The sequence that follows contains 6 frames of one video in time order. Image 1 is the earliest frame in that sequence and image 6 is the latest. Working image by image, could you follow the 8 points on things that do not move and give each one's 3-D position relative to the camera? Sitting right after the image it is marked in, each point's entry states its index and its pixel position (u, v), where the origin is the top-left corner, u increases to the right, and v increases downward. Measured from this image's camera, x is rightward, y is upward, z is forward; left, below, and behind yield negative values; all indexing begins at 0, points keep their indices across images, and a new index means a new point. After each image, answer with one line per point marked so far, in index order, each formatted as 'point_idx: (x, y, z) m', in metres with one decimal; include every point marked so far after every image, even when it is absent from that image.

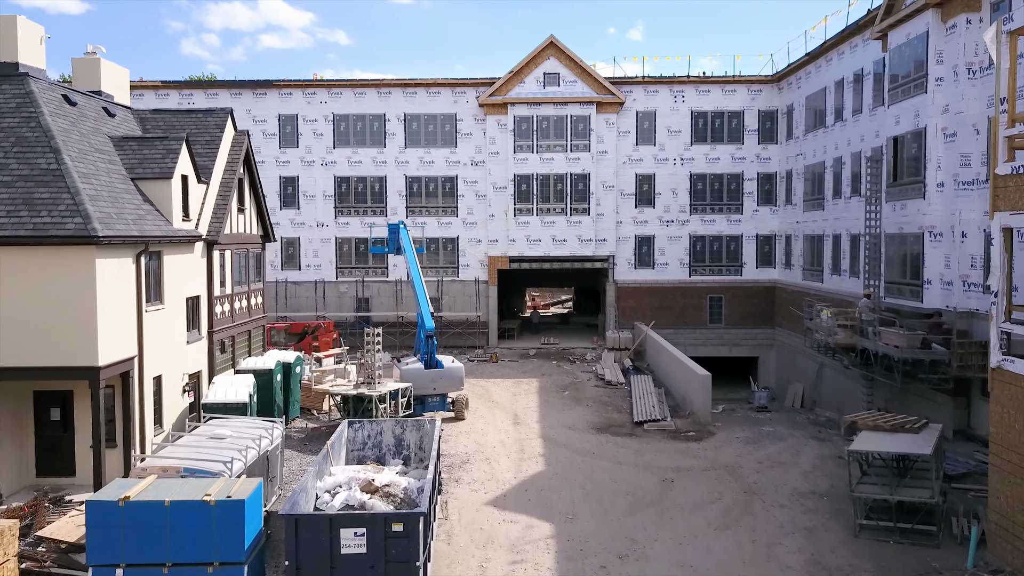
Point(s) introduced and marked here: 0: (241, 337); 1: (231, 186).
0: (-6.4, -1.2, +19.9) m
1: (-6.2, +2.3, +18.7) m
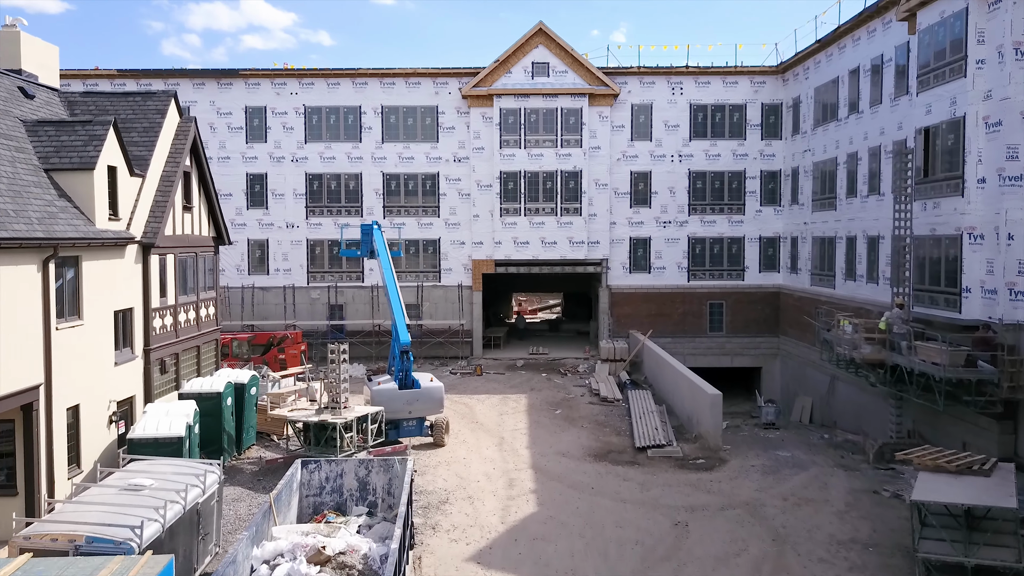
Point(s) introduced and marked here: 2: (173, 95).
0: (-6.7, -1.4, +17.4) m
1: (-6.5, +2.1, +16.1) m
2: (-6.9, +3.9, +17.0) m
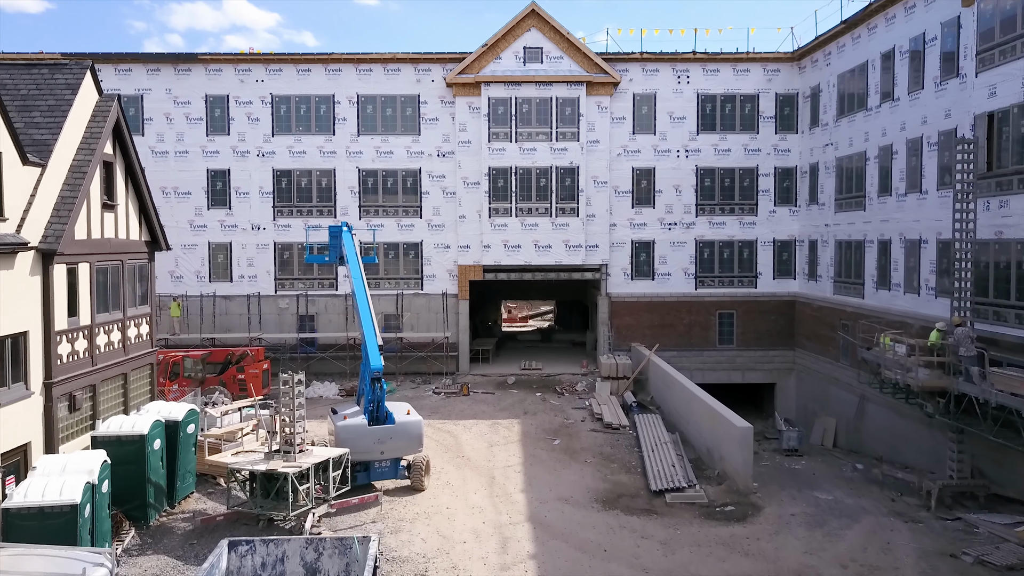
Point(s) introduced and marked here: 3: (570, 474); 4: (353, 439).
0: (-6.8, -1.6, +14.3) m
1: (-6.6, +1.8, +13.0) m
2: (-7.0, +3.6, +13.9) m
3: (+1.2, -3.8, +17.3) m
4: (-2.8, -2.6, +14.8) m
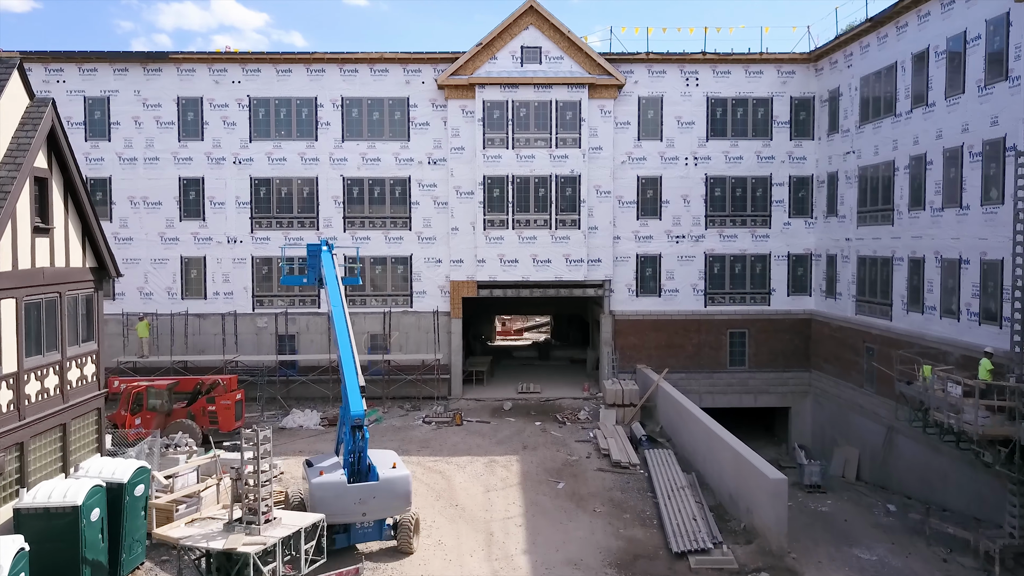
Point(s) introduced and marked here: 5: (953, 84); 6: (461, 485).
0: (-6.7, -2.2, +12.2) m
1: (-6.5, +1.3, +11.0) m
2: (-6.9, +3.1, +11.8) m
3: (+1.2, -4.4, +15.3) m
4: (-2.8, -3.2, +12.8) m
5: (+10.0, +4.7, +19.1) m
6: (-1.1, -4.1, +17.7) m
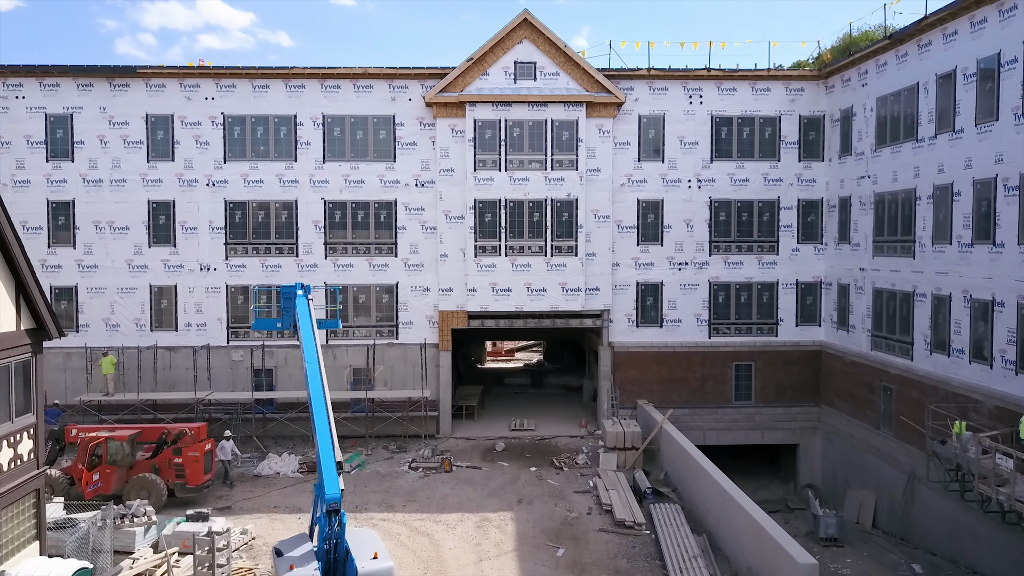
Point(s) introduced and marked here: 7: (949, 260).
0: (-6.7, -3.1, +10.5) m
1: (-6.5, +0.4, +9.2) m
2: (-6.9, +2.2, +10.1) m
3: (+1.1, -5.3, +13.7) m
4: (-2.8, -4.1, +11.1) m
5: (+9.9, +3.7, +17.6) m
6: (-1.2, -5.0, +16.1) m
7: (+9.8, +0.6, +18.9) m
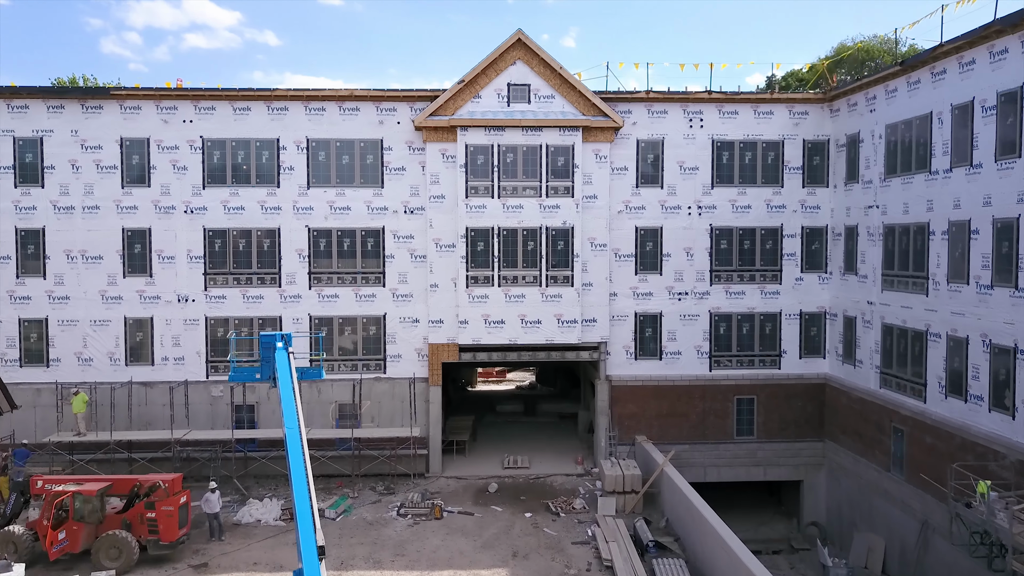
0: (-6.7, -4.0, +9.3) m
1: (-6.5, -0.5, +8.1) m
2: (-6.9, +1.3, +9.0) m
3: (+1.1, -6.2, +12.7) m
4: (-2.8, -5.0, +10.0) m
5: (+9.8, +2.8, +16.7) m
6: (-1.2, -5.9, +15.0) m
7: (+9.7, -0.3, +17.9) m
